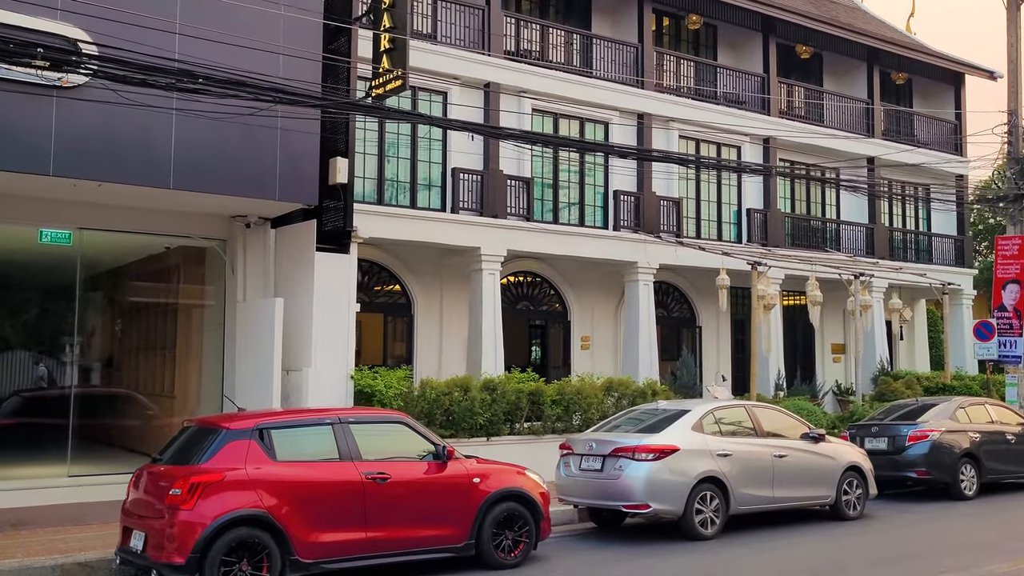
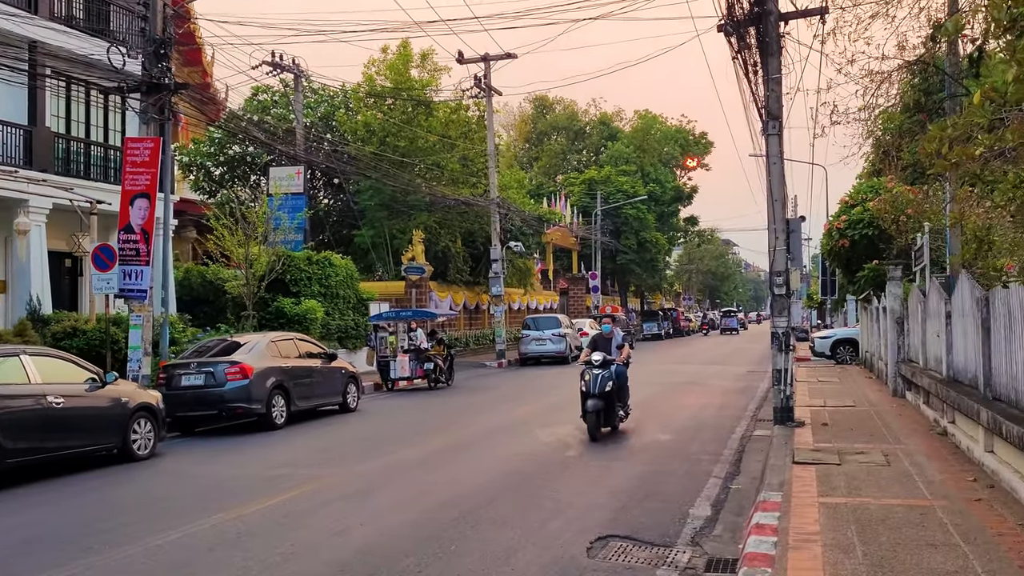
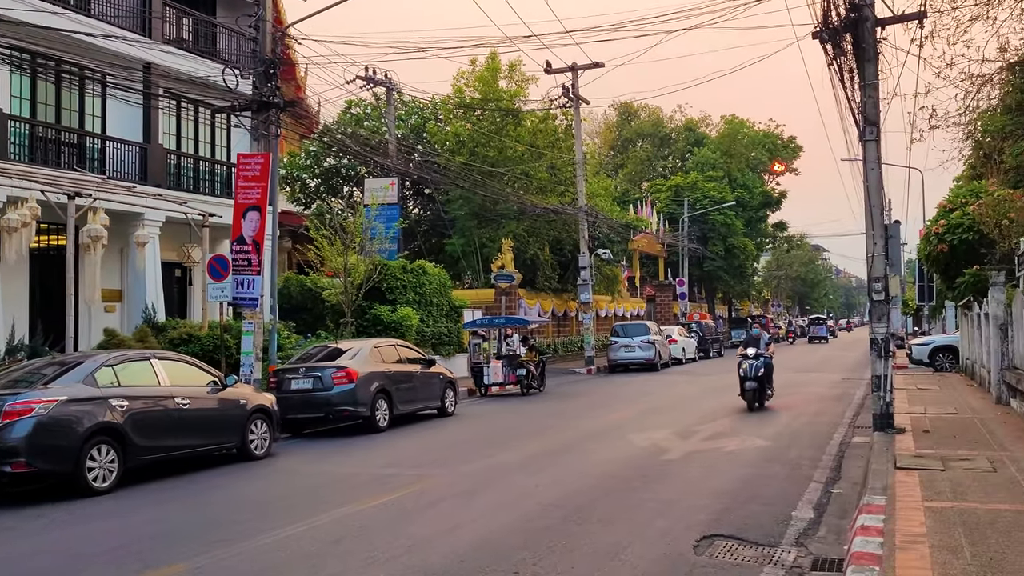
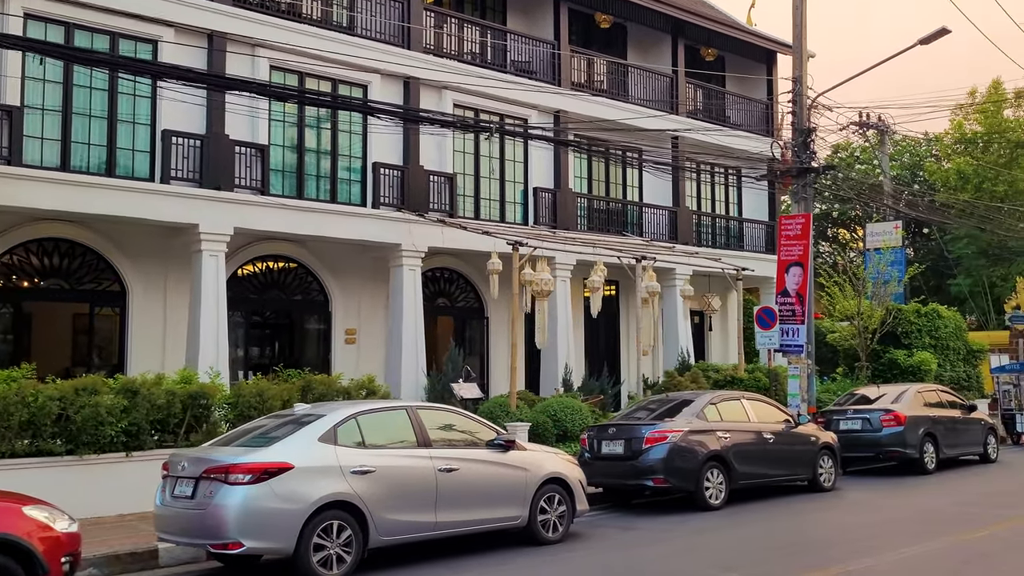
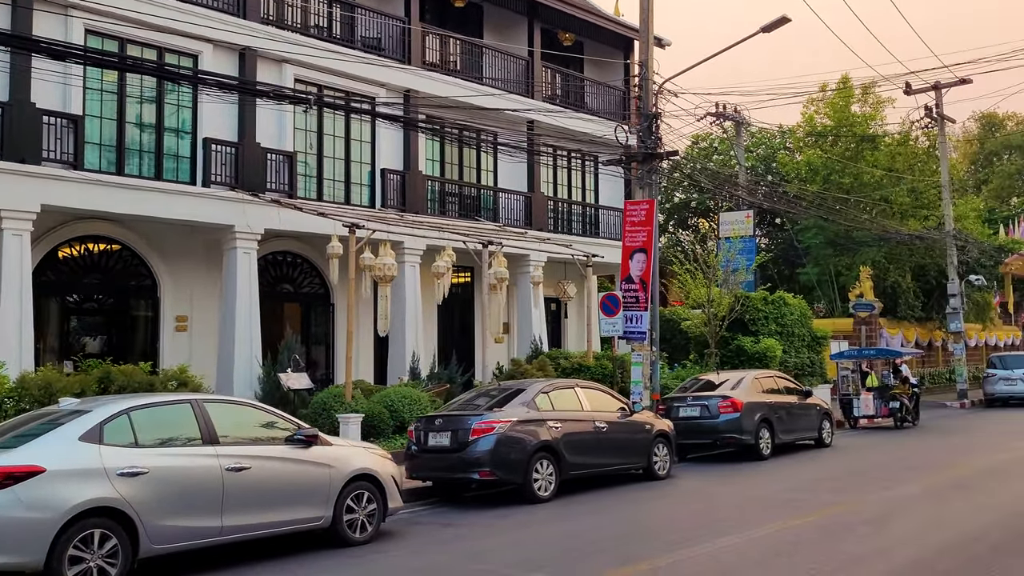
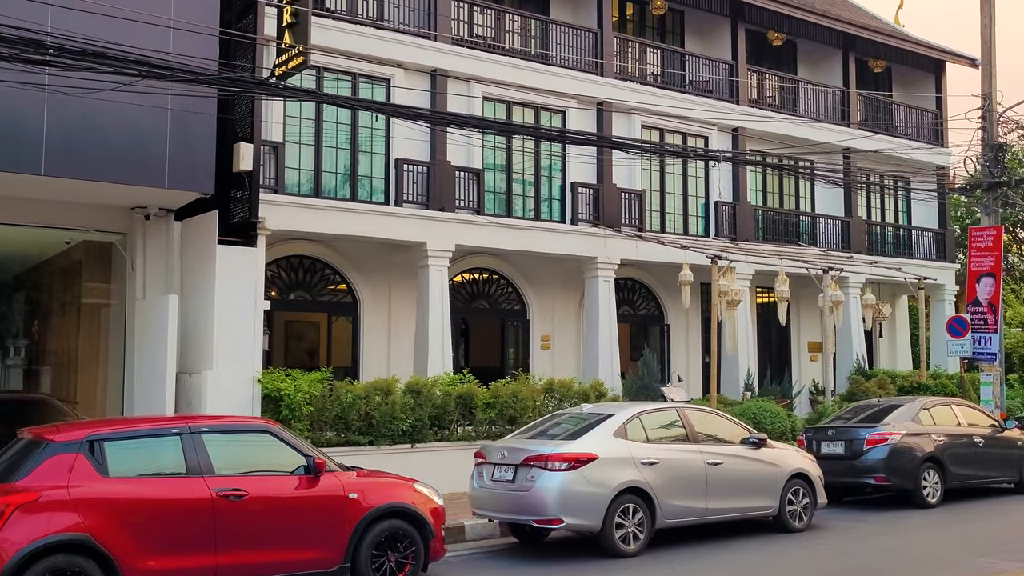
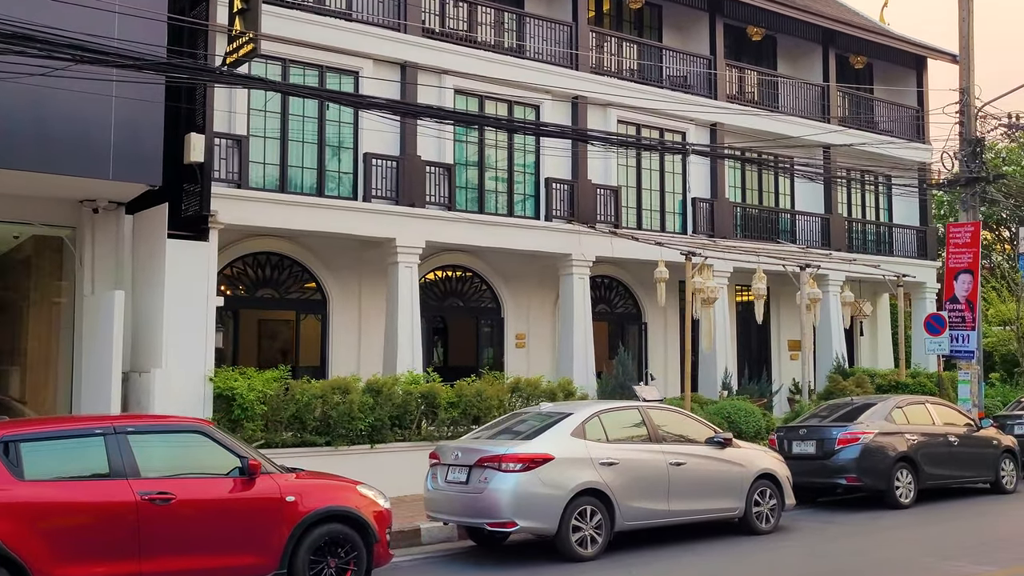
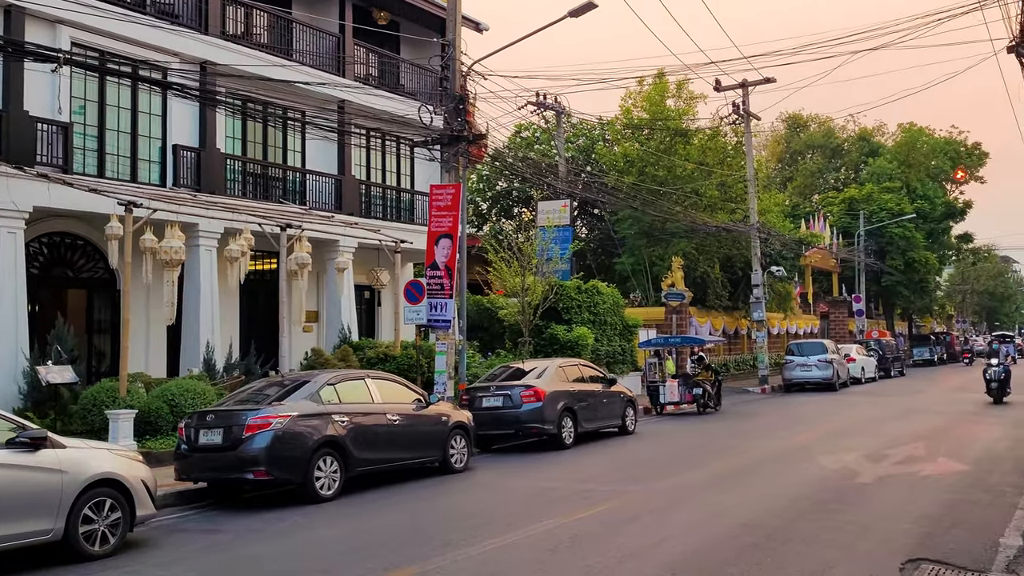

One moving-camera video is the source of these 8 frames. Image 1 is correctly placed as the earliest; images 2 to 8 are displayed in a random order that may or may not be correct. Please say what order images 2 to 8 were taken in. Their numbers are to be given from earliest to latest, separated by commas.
6, 7, 4, 5, 8, 3, 2
